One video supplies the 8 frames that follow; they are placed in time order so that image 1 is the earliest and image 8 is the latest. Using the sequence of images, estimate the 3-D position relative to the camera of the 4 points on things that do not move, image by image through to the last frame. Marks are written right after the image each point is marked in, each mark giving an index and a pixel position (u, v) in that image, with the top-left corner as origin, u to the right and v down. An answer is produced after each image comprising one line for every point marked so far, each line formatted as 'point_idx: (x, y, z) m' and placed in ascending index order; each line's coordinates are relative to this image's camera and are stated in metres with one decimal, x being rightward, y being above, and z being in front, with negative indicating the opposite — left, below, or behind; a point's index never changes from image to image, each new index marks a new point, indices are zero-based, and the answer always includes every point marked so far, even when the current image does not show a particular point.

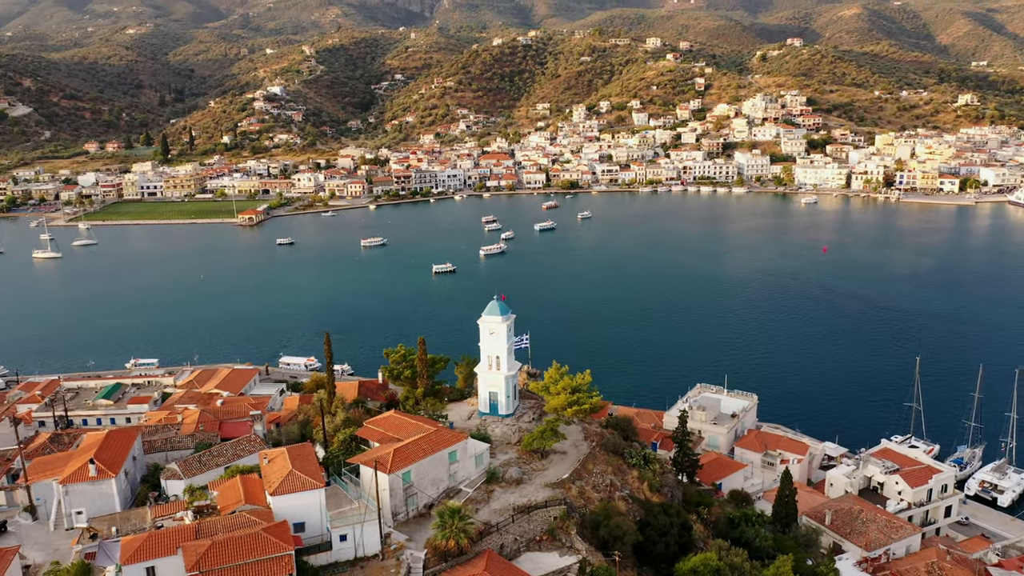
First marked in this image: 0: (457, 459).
0: (-1.2, -3.6, +17.4) m
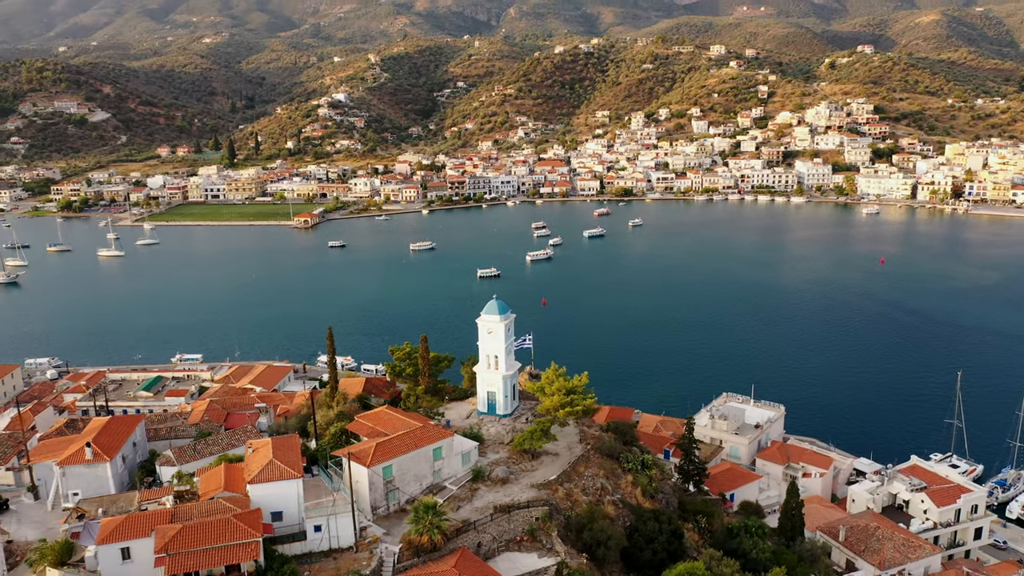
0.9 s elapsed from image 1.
0: (-1.5, -3.6, +17.4) m
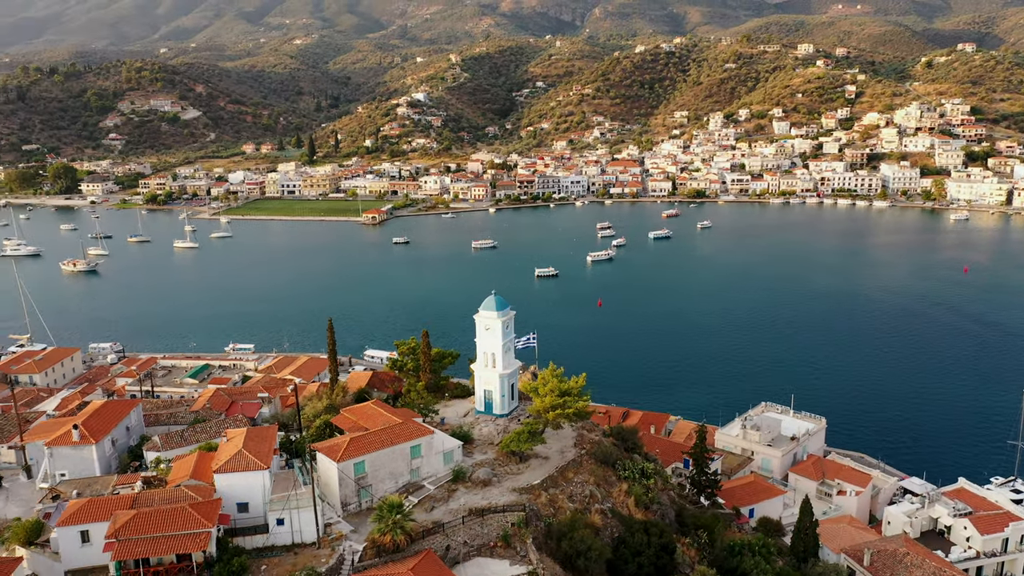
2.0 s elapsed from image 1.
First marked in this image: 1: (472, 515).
0: (-1.9, -3.4, +16.9) m
1: (-0.8, -4.4, +15.9) m
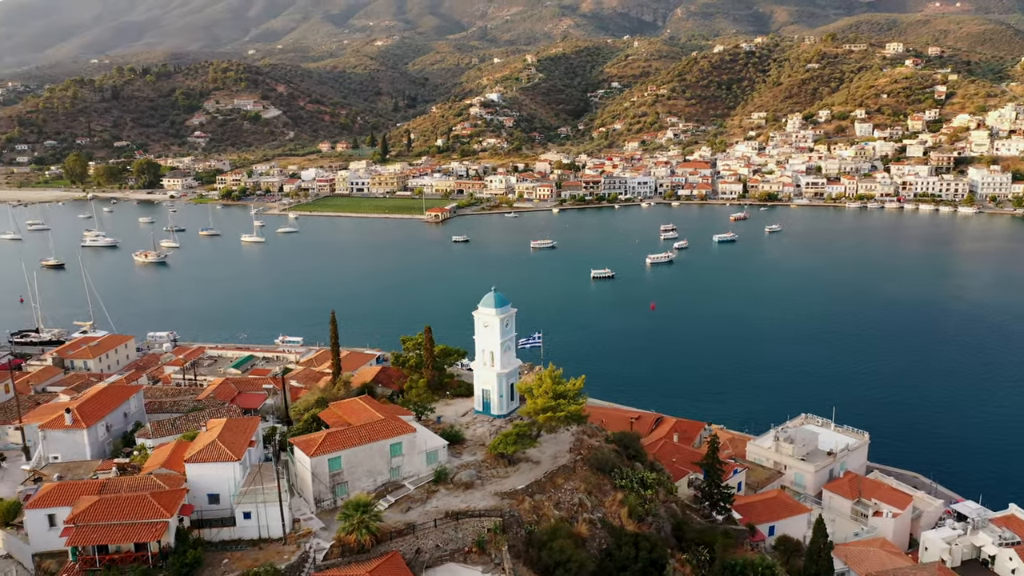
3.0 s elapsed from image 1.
0: (-2.2, -3.3, +16.4) m
1: (-1.2, -4.3, +15.3) m
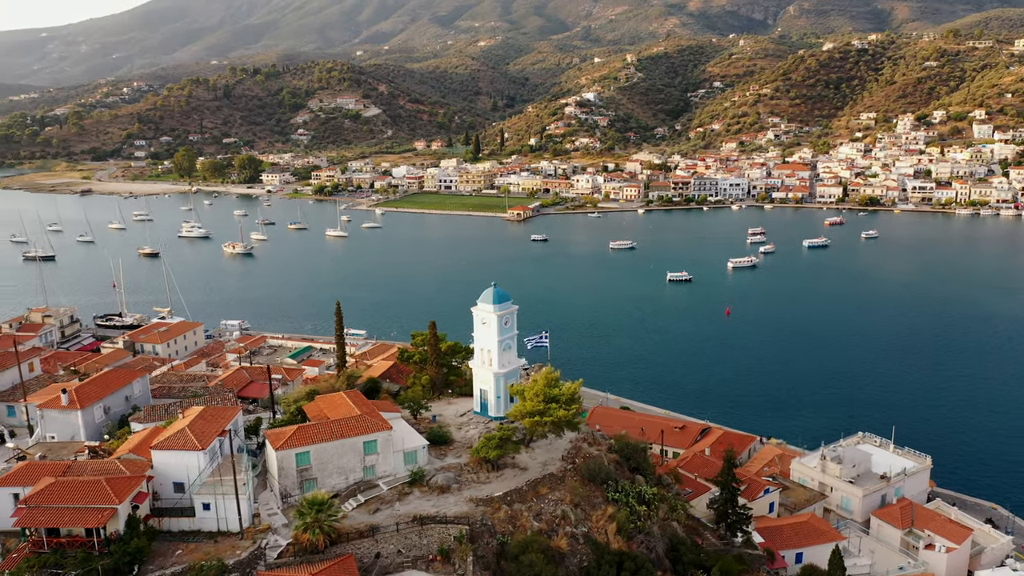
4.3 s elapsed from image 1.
0: (-2.6, -3.1, +15.7) m
1: (-1.8, -4.2, +14.5) m
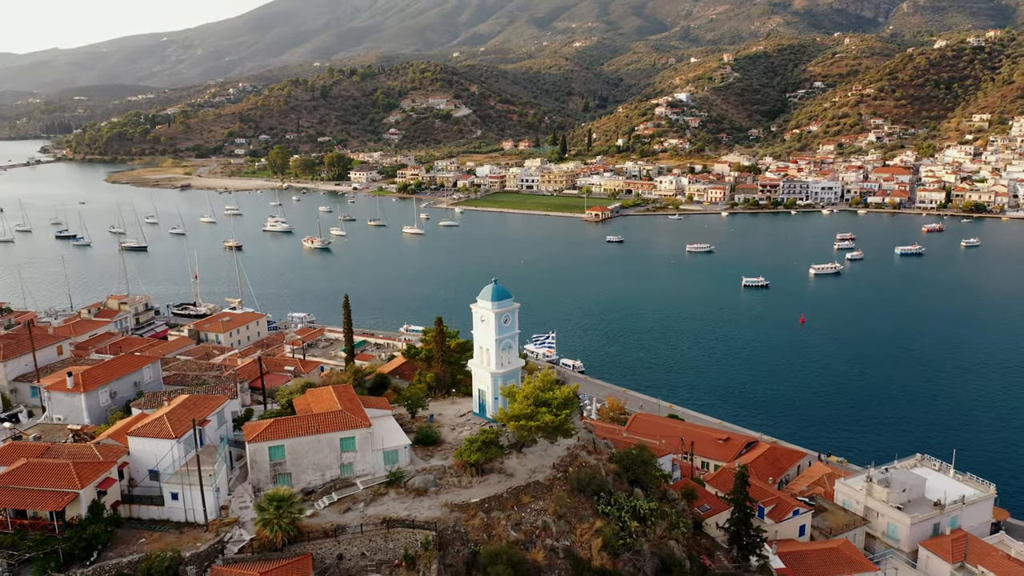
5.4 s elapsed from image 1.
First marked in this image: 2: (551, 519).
0: (-2.9, -3.0, +15.2) m
1: (-2.2, -4.0, +13.9) m
2: (+0.7, -4.2, +14.6) m
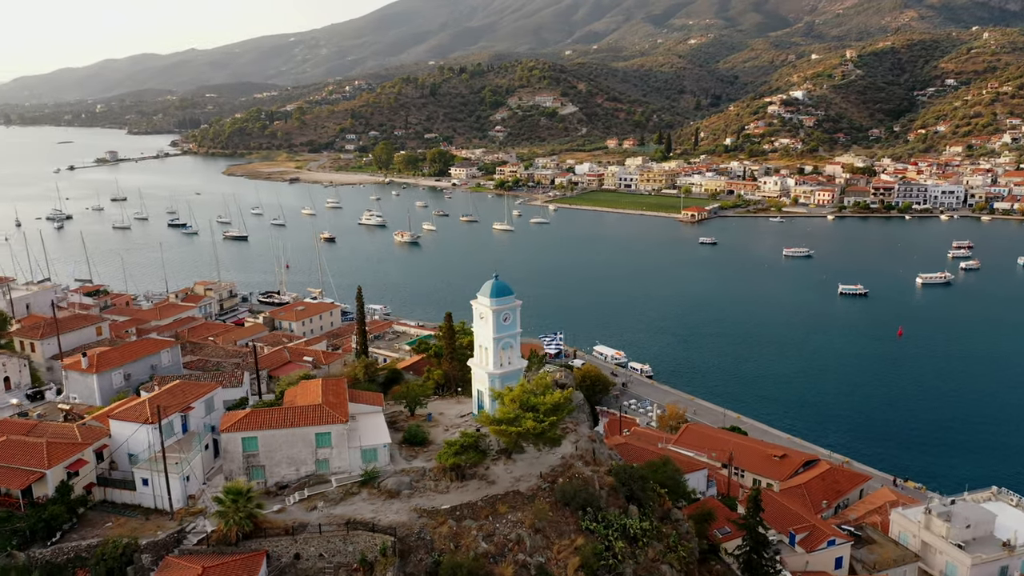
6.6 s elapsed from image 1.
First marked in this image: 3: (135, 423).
0: (-3.2, -2.8, +14.7) m
1: (-2.8, -3.9, +13.3) m
2: (+0.3, -4.1, +13.7) m
3: (-6.6, -2.4, +14.4) m
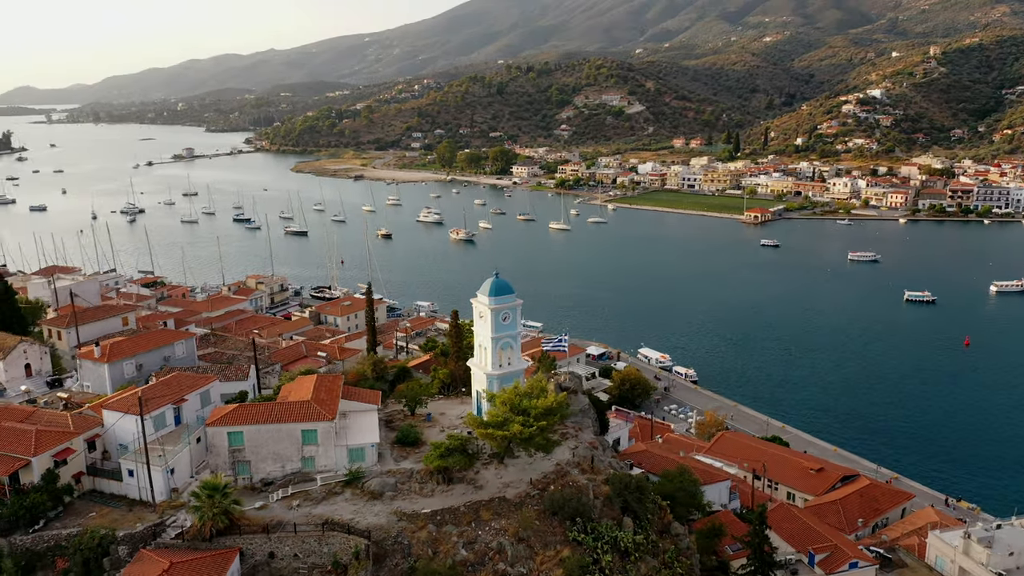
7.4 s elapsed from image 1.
0: (-3.4, -2.7, +14.4) m
1: (-3.1, -3.8, +13.0) m
2: (0.0, -4.1, +13.1) m
3: (-6.8, -2.2, +14.4) m
